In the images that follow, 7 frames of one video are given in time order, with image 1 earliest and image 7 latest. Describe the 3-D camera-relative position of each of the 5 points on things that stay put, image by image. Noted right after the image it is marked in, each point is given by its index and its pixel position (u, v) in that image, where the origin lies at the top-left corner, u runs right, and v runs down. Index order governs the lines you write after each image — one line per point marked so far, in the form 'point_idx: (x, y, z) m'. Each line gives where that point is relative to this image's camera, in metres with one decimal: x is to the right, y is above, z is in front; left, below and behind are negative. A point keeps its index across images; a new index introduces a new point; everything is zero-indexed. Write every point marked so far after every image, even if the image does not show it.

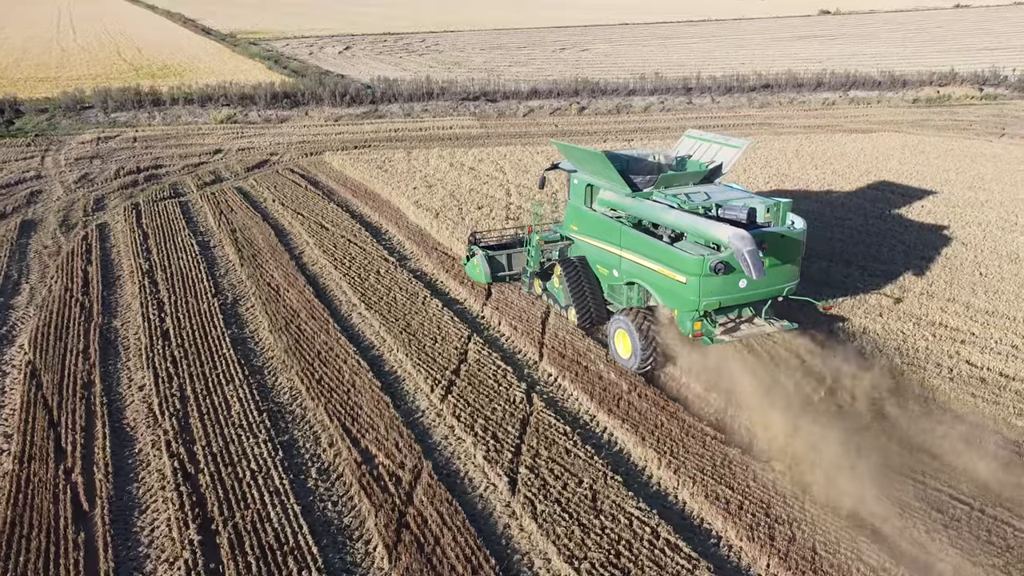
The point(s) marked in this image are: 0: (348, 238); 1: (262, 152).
0: (-3.2, +1.0, +13.2) m
1: (-7.3, +4.0, +19.6) m
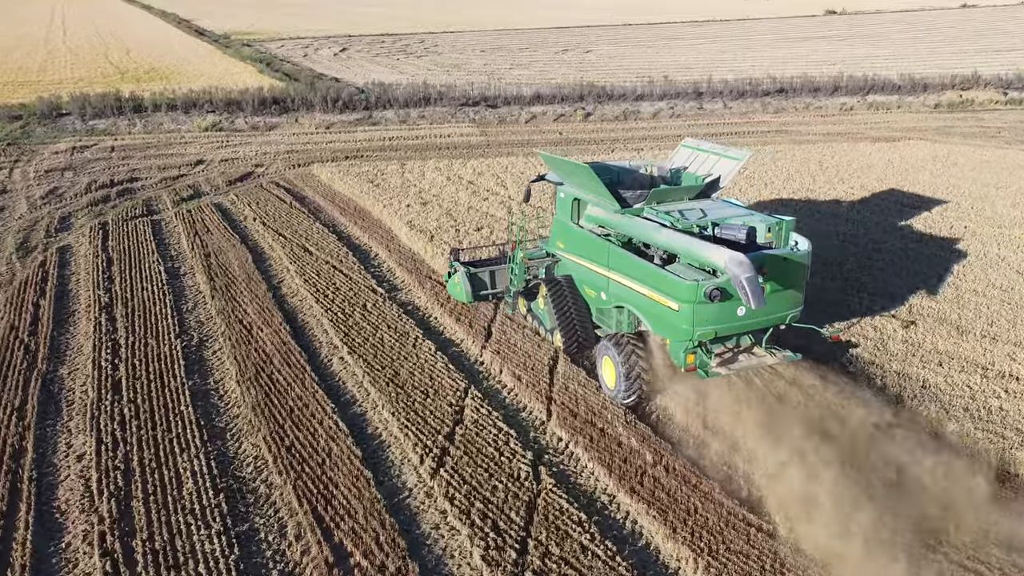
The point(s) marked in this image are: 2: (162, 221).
0: (-3.2, +0.4, +11.9) m
1: (-7.2, +3.4, +18.3) m
2: (-7.4, +1.4, +14.1) m
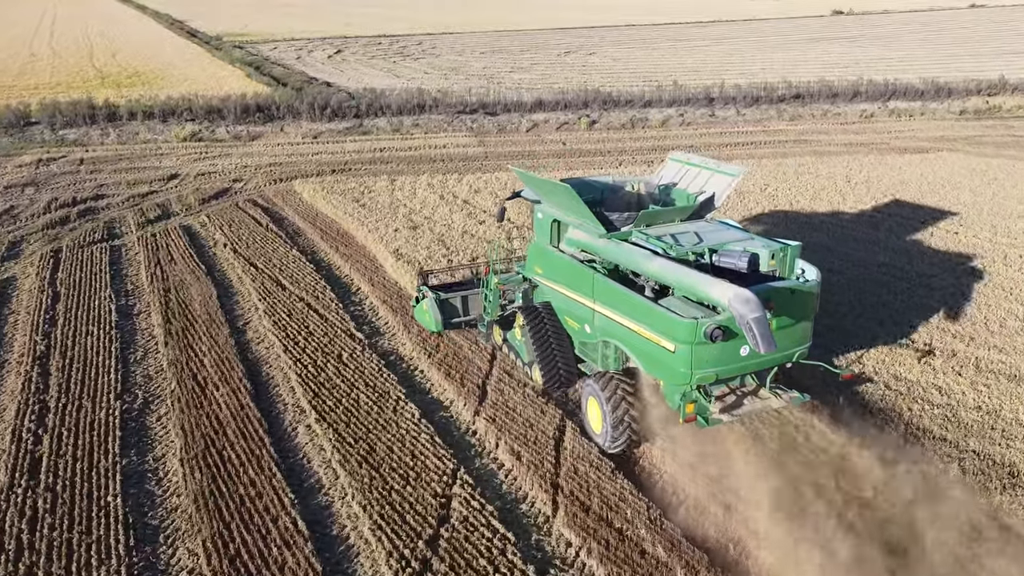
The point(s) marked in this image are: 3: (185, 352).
0: (-3.2, -0.2, +10.5) m
1: (-7.2, +2.8, +16.9) m
2: (-7.4, +0.8, +12.7) m
3: (-4.4, -0.9, +9.1) m
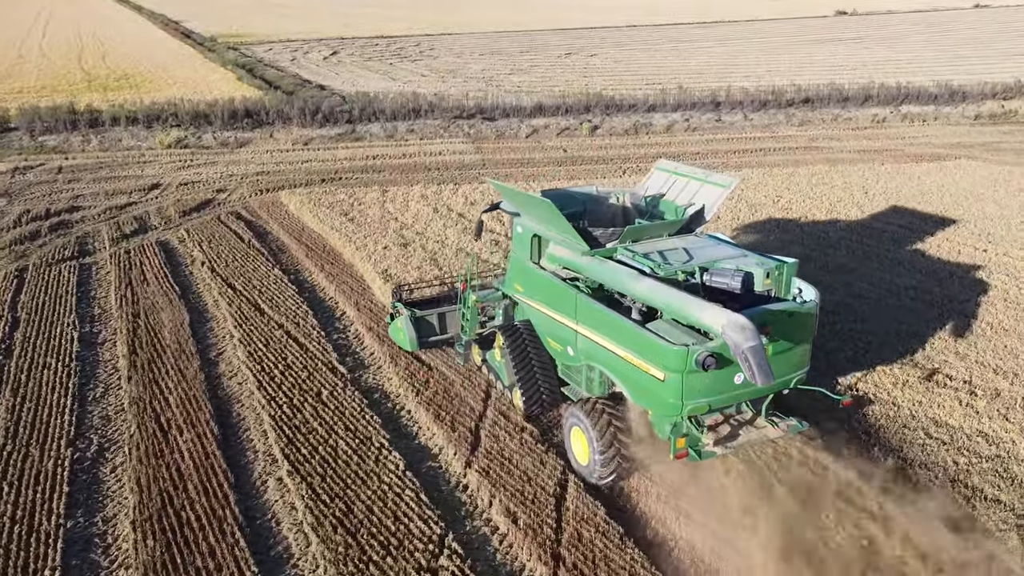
0: (-3.2, -0.6, +9.7) m
1: (-7.3, +2.4, +16.1) m
2: (-7.4, +0.4, +11.9) m
3: (-4.5, -1.3, +8.3) m
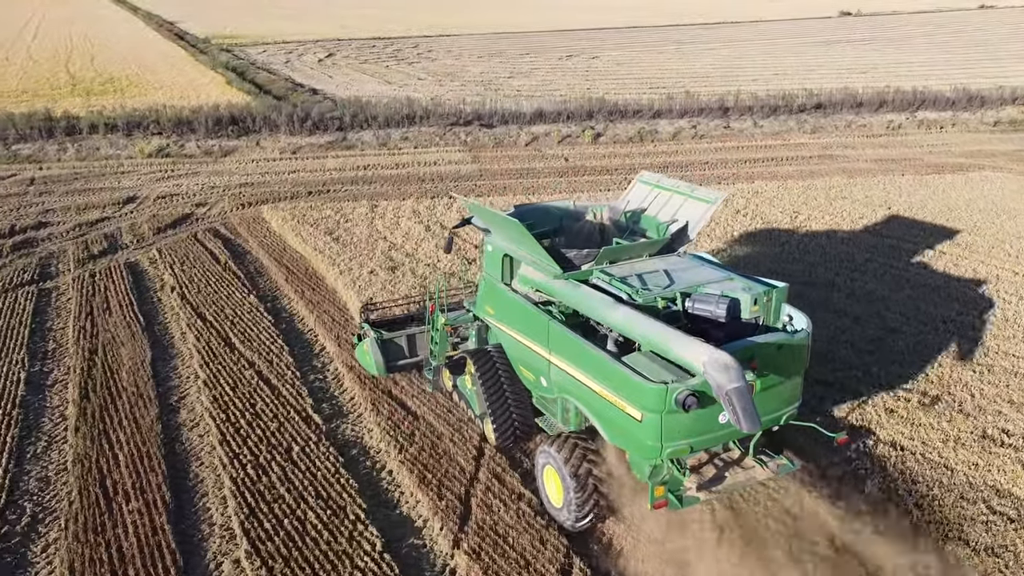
0: (-3.3, -1.0, +8.7) m
1: (-7.3, +2.0, +15.1) m
2: (-7.5, 0.0, +10.9) m
3: (-4.5, -1.7, +7.3) m
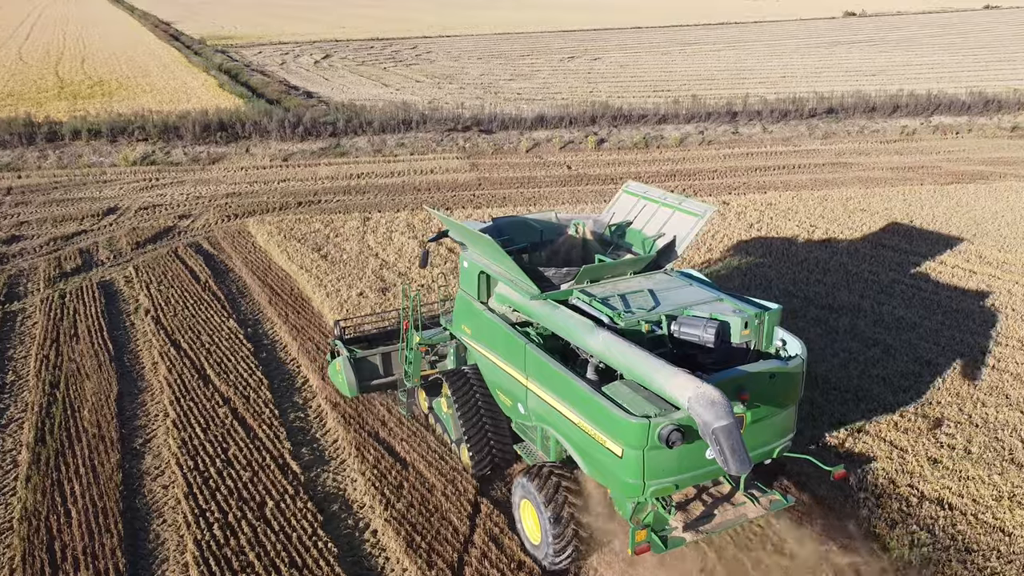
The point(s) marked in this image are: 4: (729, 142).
0: (-3.3, -1.4, +7.9) m
1: (-7.3, +1.6, +14.4) m
2: (-7.5, -0.4, +10.2) m
3: (-4.5, -2.0, +6.6) m
4: (+6.3, +4.3, +19.6) m
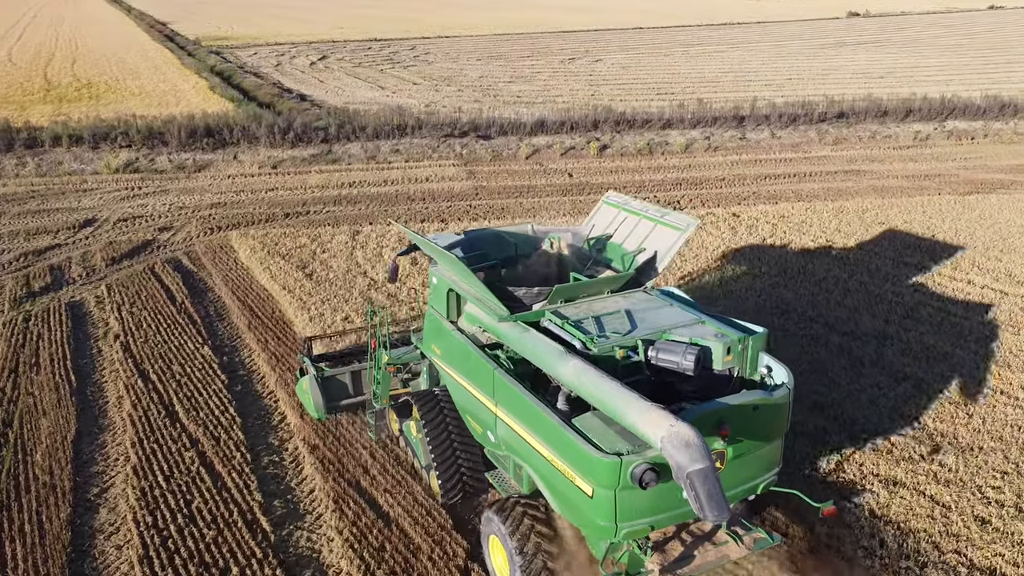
0: (-3.3, -1.7, +7.2) m
1: (-7.3, +1.3, +13.7) m
2: (-7.5, -0.7, +9.4) m
3: (-4.6, -2.4, +5.8) m
4: (+6.3, +3.9, +18.9) m
